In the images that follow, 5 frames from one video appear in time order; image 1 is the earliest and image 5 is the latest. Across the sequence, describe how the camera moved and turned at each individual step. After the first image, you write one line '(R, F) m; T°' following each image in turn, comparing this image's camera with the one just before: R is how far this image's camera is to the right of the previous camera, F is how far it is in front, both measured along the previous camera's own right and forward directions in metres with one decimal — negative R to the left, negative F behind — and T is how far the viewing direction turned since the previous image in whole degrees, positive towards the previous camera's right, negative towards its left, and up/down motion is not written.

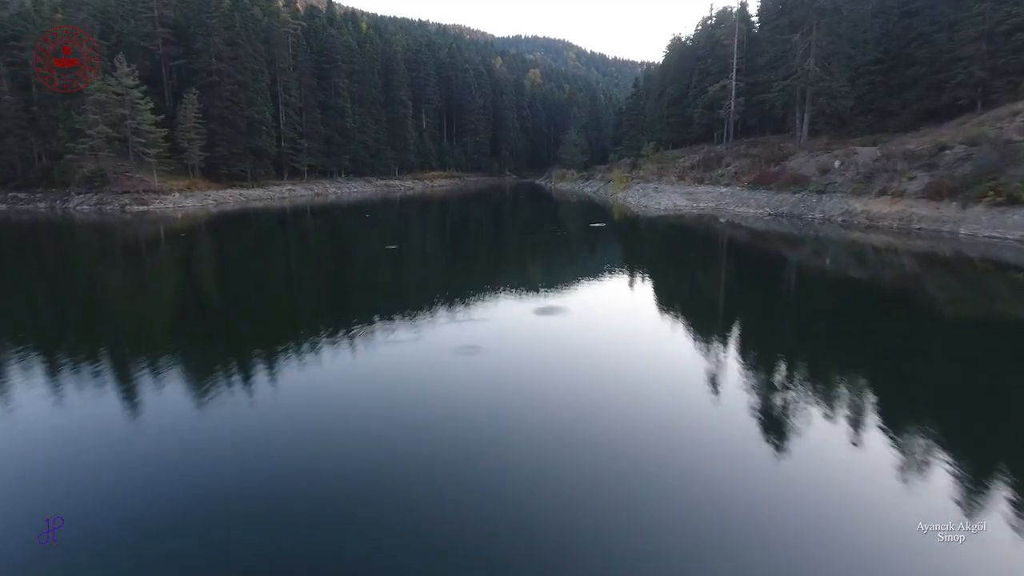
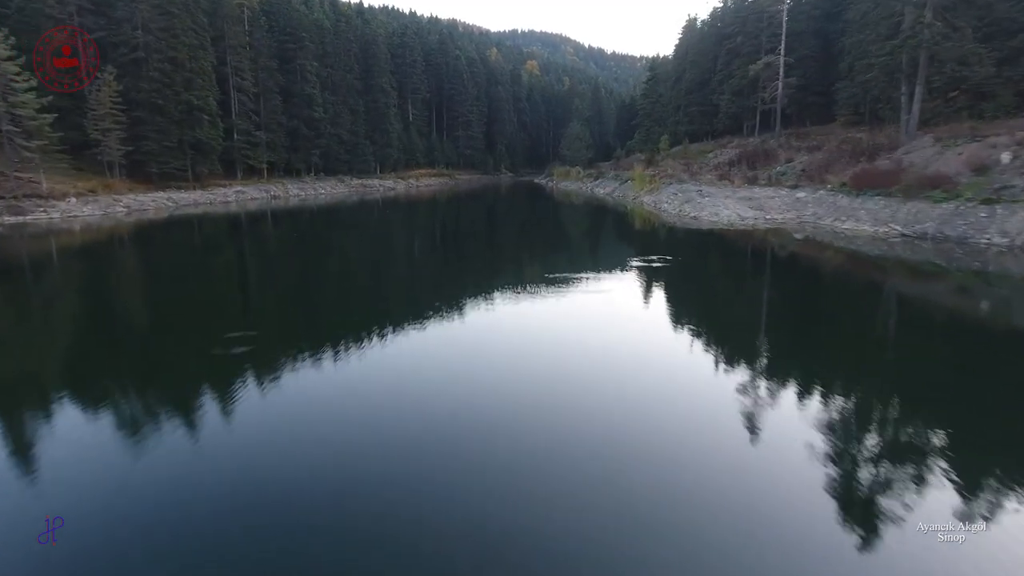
(0.0, +4.5) m; 0°
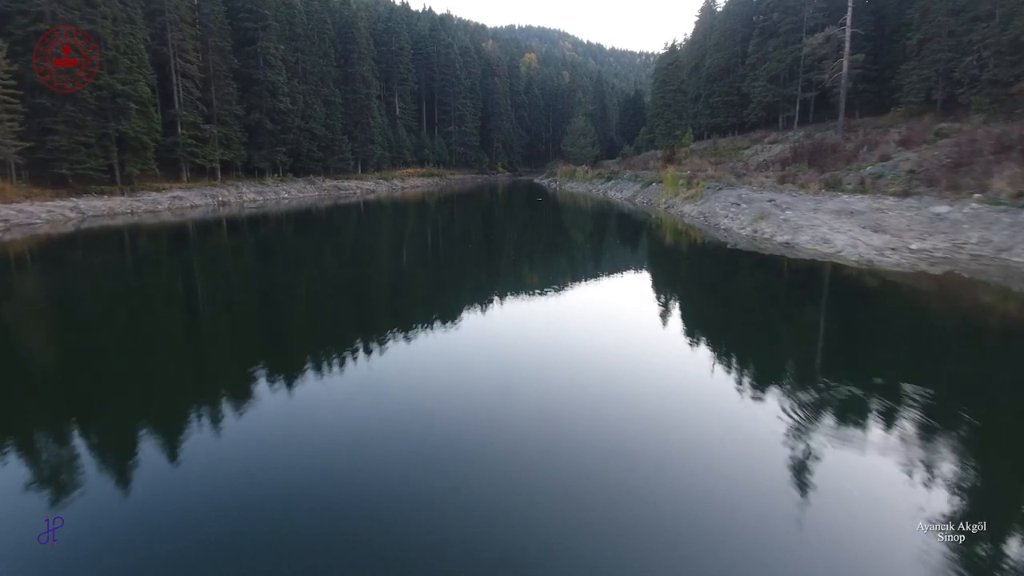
(0.0, +3.8) m; 0°
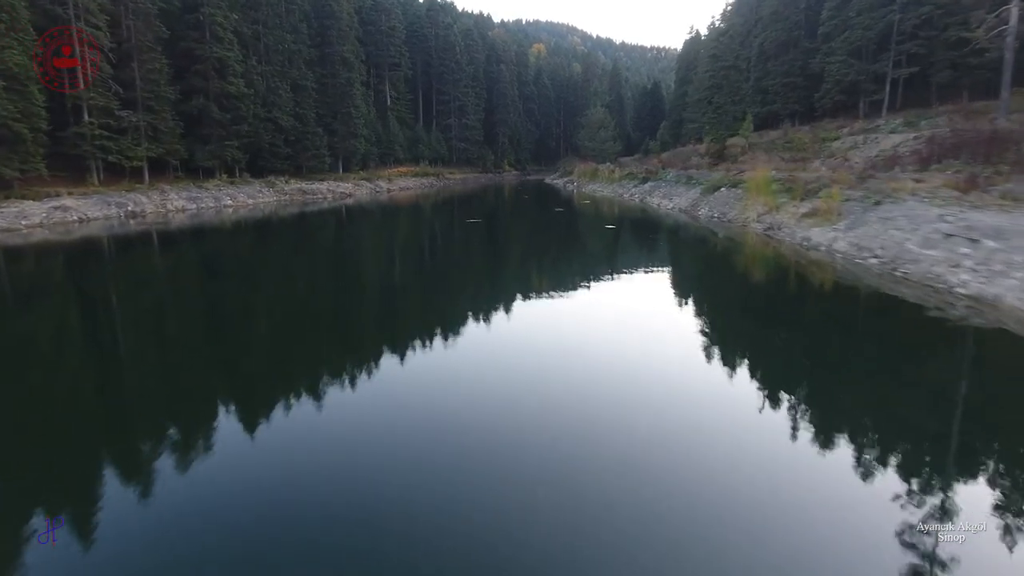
(-0.1, +4.8) m; -1°
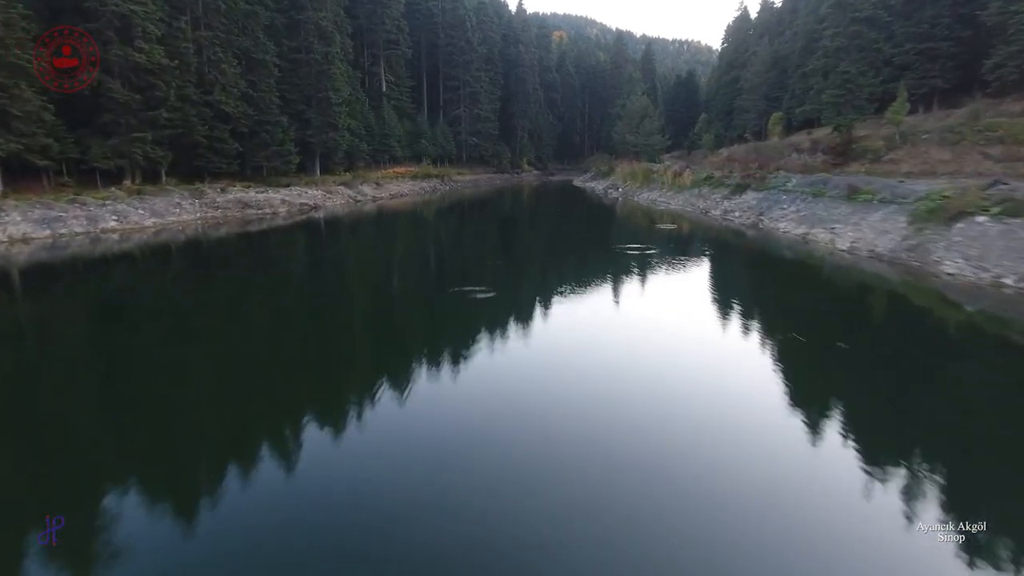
(-0.3, +5.7) m; -1°
